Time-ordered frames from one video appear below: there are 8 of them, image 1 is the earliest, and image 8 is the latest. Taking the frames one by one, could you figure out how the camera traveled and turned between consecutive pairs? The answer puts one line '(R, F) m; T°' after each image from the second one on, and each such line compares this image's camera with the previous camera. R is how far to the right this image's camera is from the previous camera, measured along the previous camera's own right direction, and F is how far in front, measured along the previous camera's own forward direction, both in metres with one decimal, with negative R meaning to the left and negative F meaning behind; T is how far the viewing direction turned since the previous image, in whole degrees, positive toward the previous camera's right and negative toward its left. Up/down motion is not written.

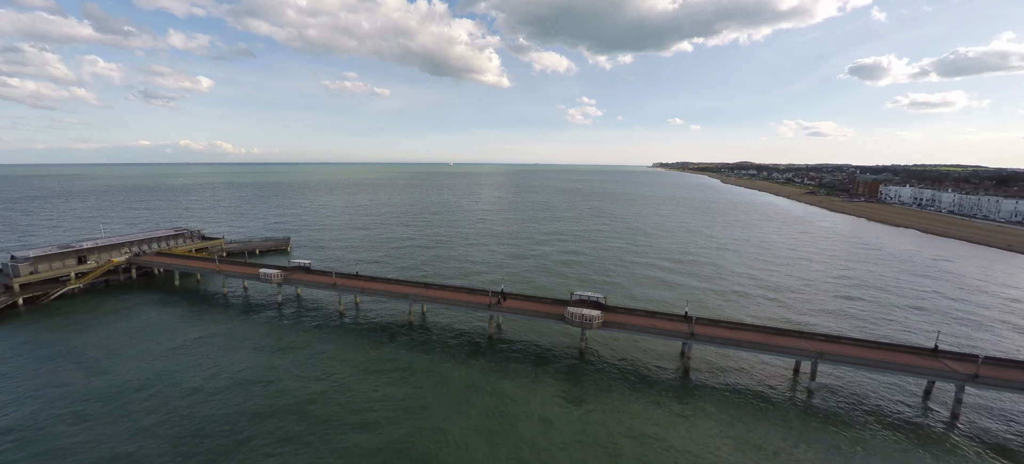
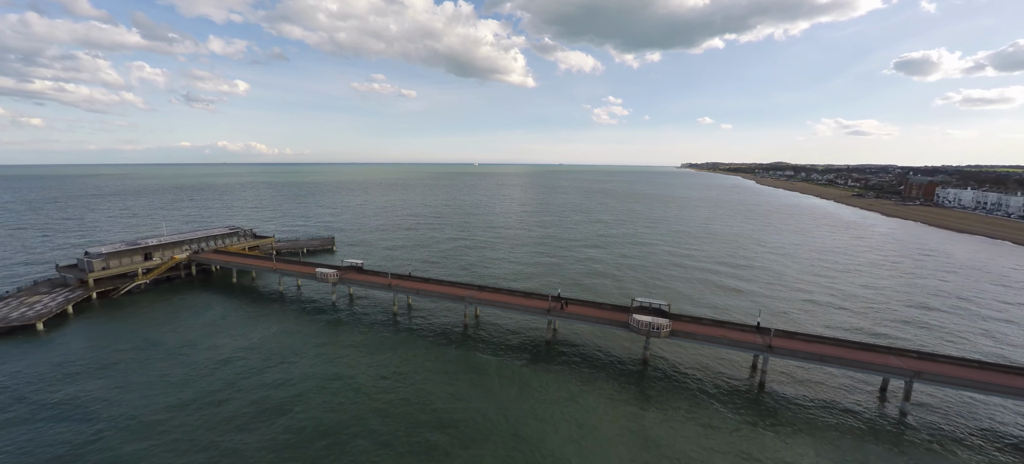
(-4.7, +1.2) m; -3°
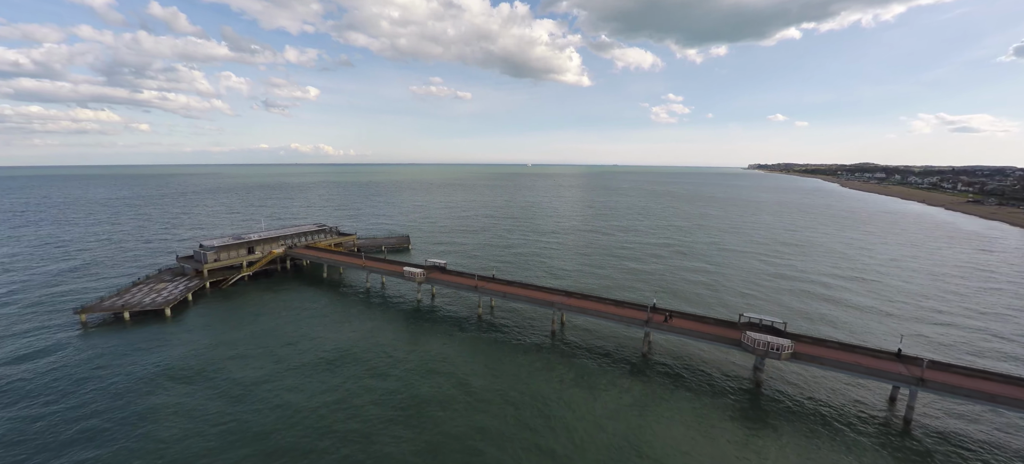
(-5.4, +1.3) m; -7°
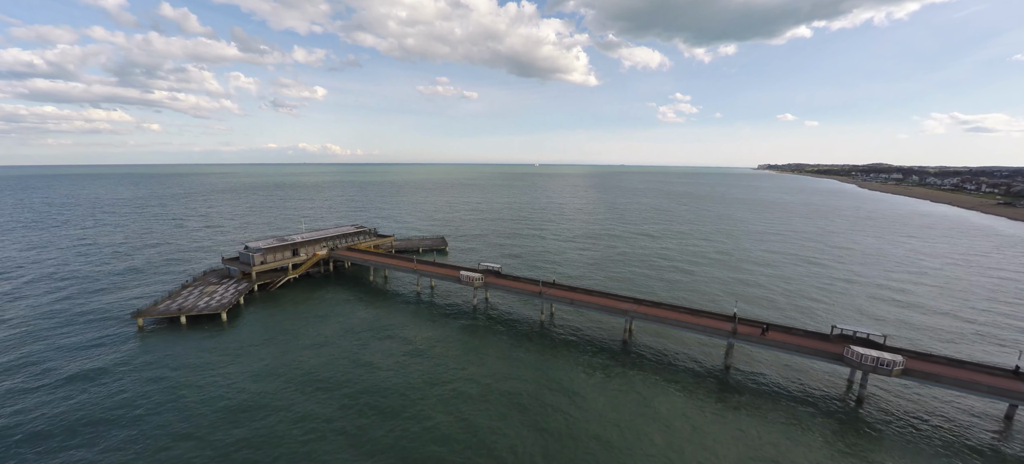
(-7.3, +1.7) m; -1°
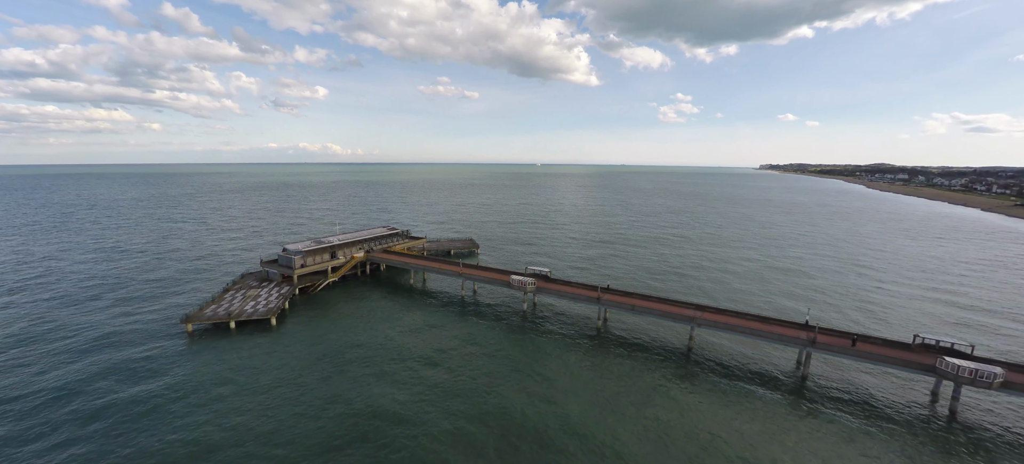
(-6.6, +1.1) m; 0°
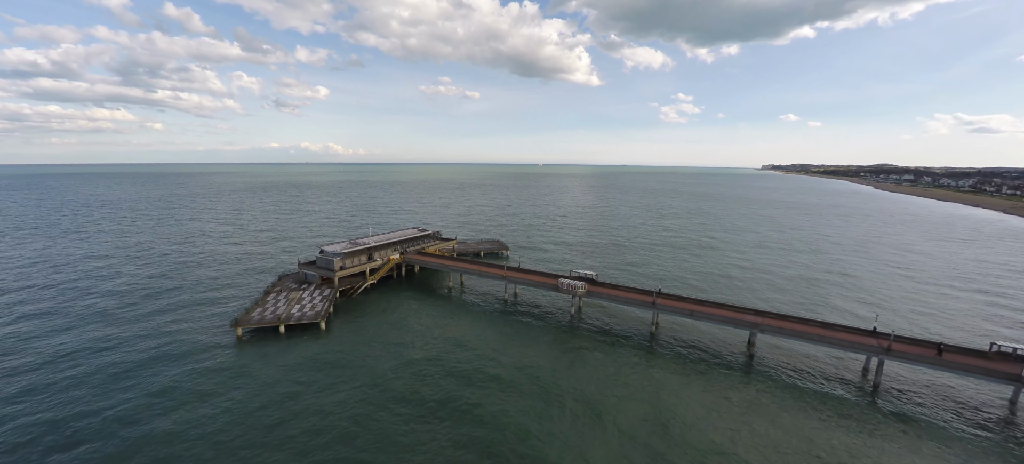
(-6.1, +0.8) m; 0°
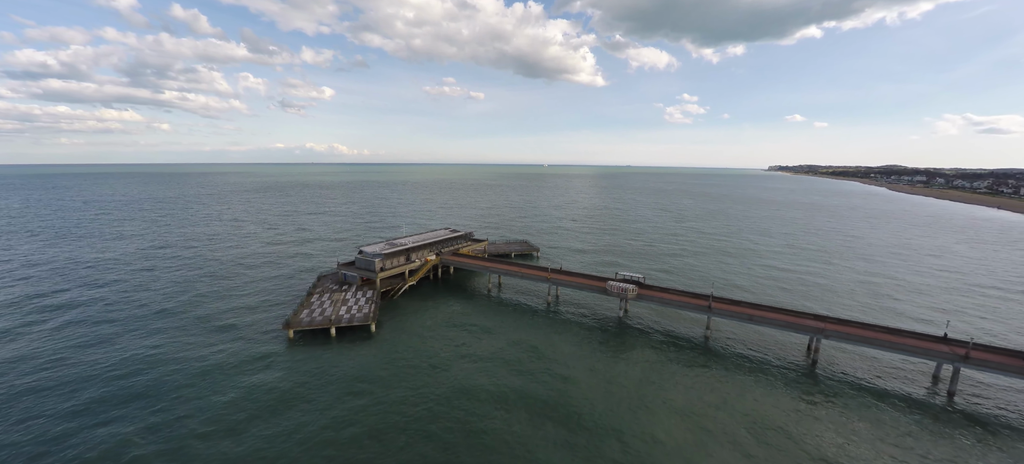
(-5.6, +0.6) m; -1°
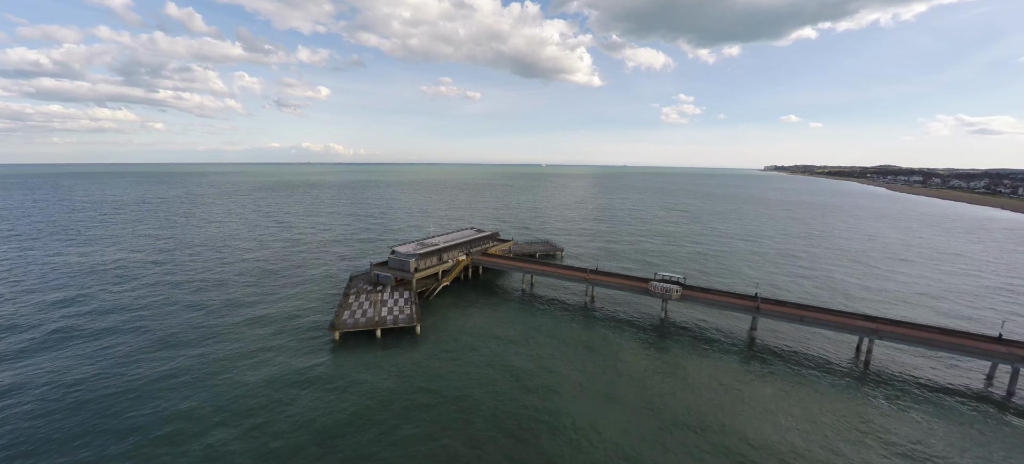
(-5.6, +0.5) m; +1°
